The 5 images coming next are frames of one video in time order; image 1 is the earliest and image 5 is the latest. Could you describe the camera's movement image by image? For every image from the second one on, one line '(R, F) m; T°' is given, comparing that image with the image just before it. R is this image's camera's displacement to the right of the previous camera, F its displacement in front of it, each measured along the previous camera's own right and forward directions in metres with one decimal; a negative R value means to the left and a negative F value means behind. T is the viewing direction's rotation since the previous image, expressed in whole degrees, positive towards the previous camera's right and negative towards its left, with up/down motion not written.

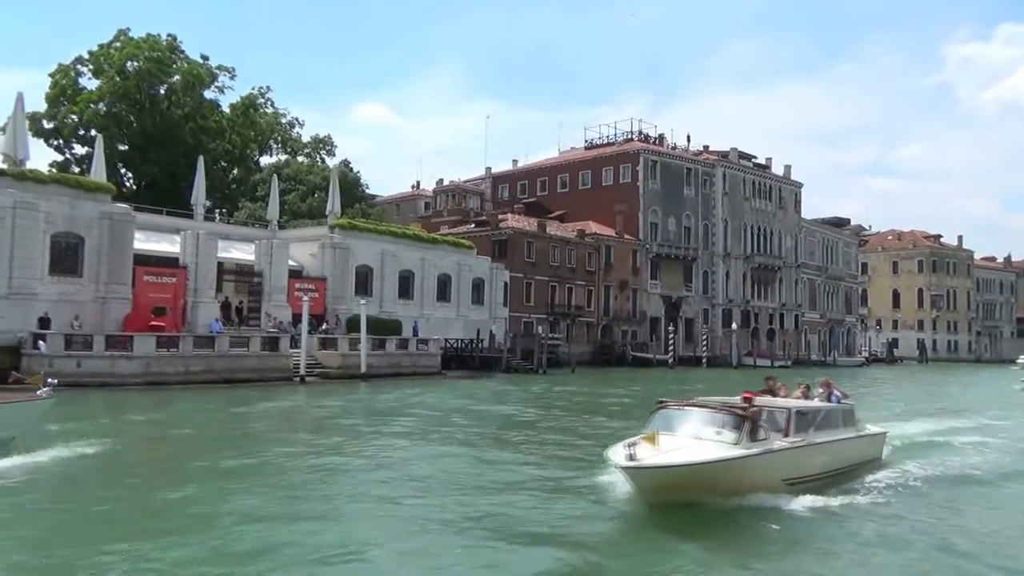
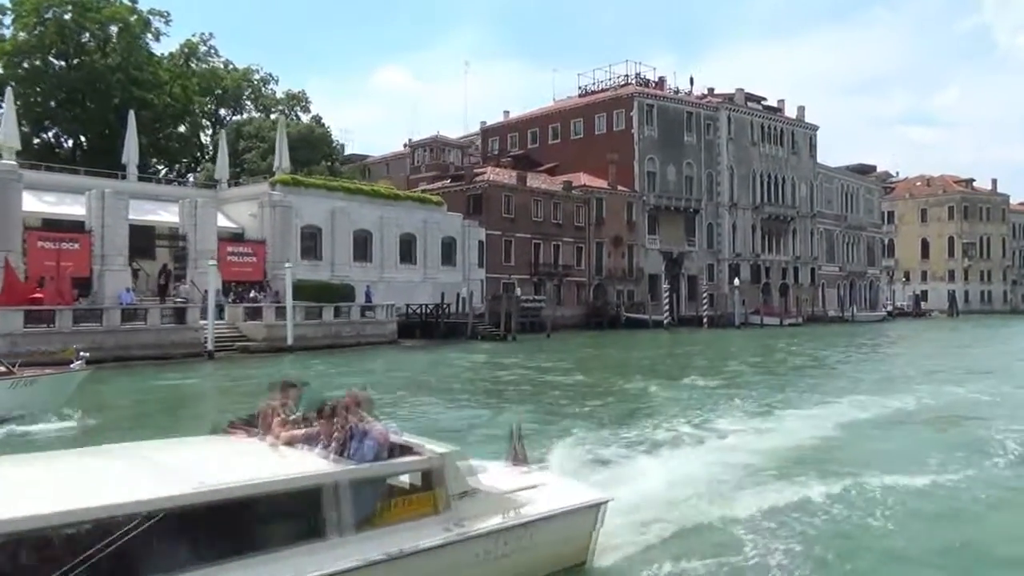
(+3.2, +4.4) m; -2°
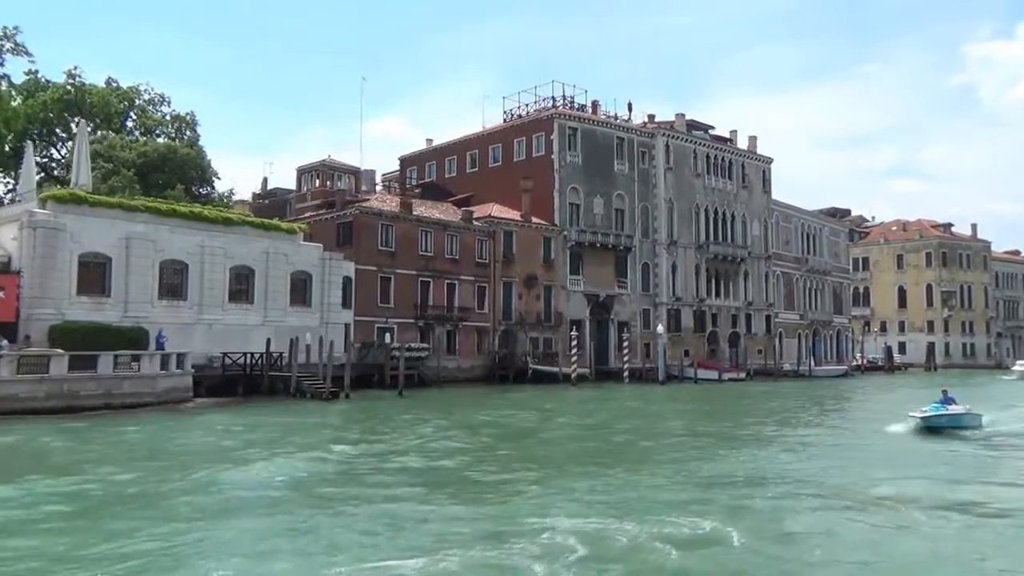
(+6.1, +8.1) m; 0°
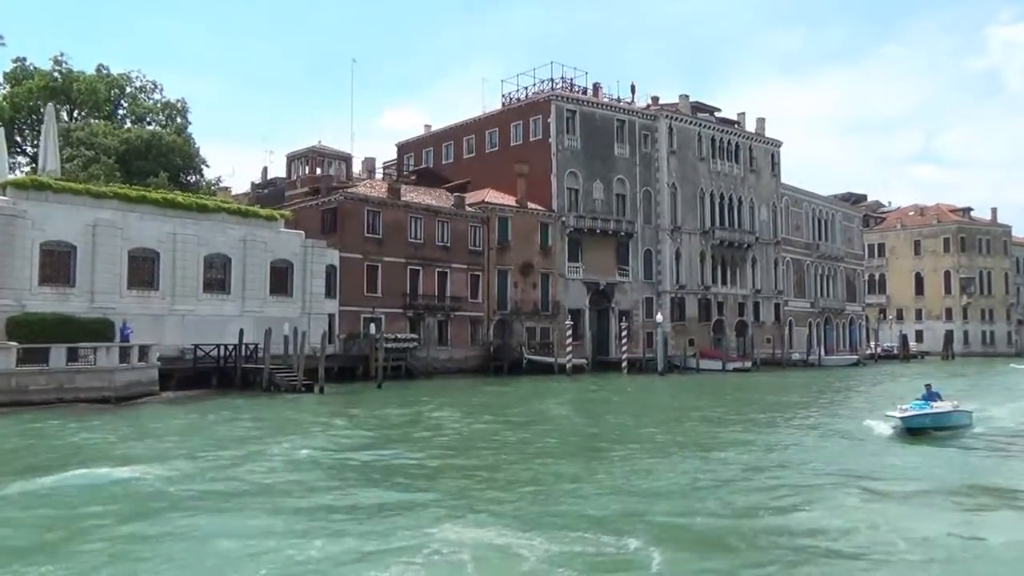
(+1.3, +1.7) m; -1°
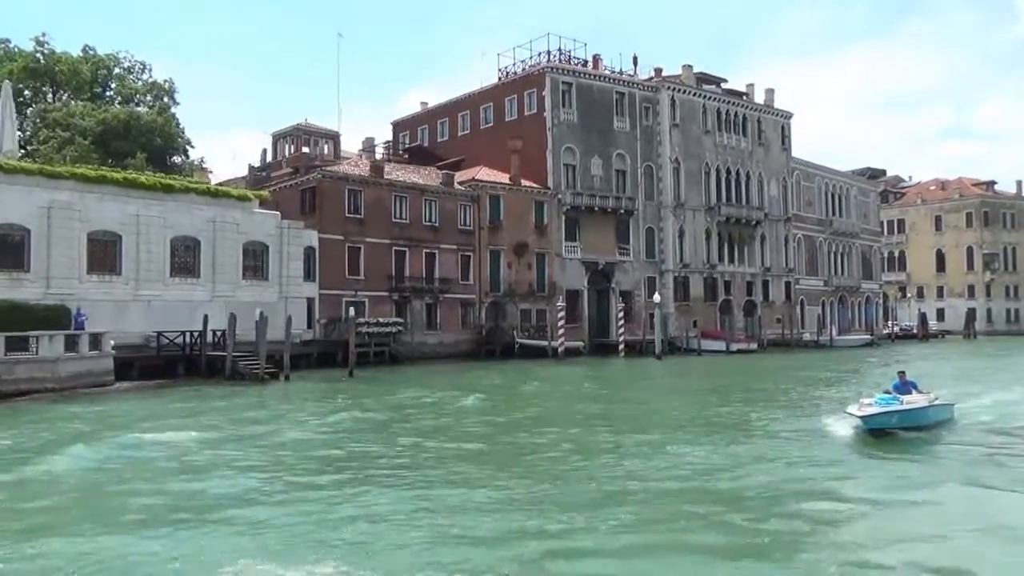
(+1.6, +1.9) m; -1°
